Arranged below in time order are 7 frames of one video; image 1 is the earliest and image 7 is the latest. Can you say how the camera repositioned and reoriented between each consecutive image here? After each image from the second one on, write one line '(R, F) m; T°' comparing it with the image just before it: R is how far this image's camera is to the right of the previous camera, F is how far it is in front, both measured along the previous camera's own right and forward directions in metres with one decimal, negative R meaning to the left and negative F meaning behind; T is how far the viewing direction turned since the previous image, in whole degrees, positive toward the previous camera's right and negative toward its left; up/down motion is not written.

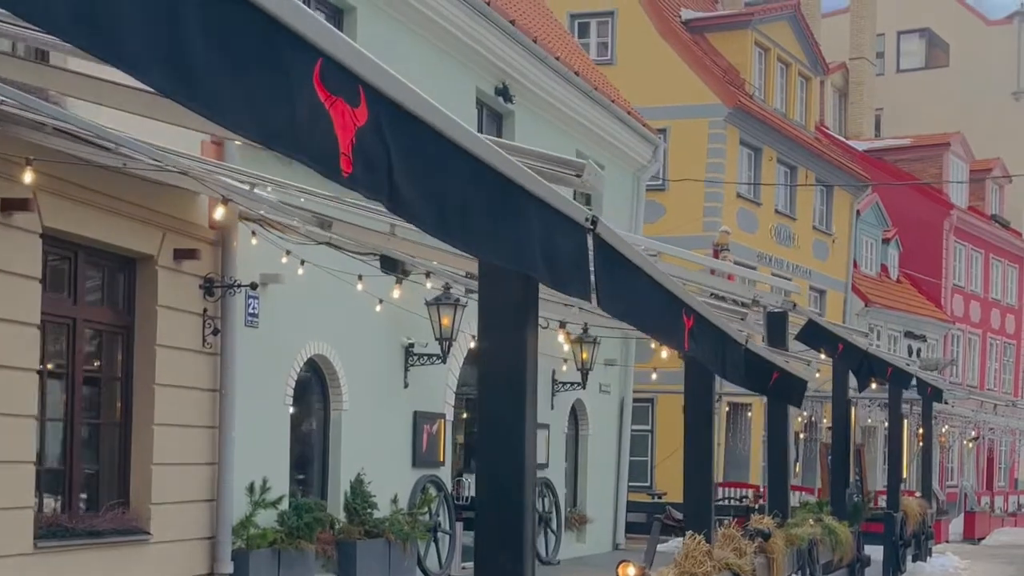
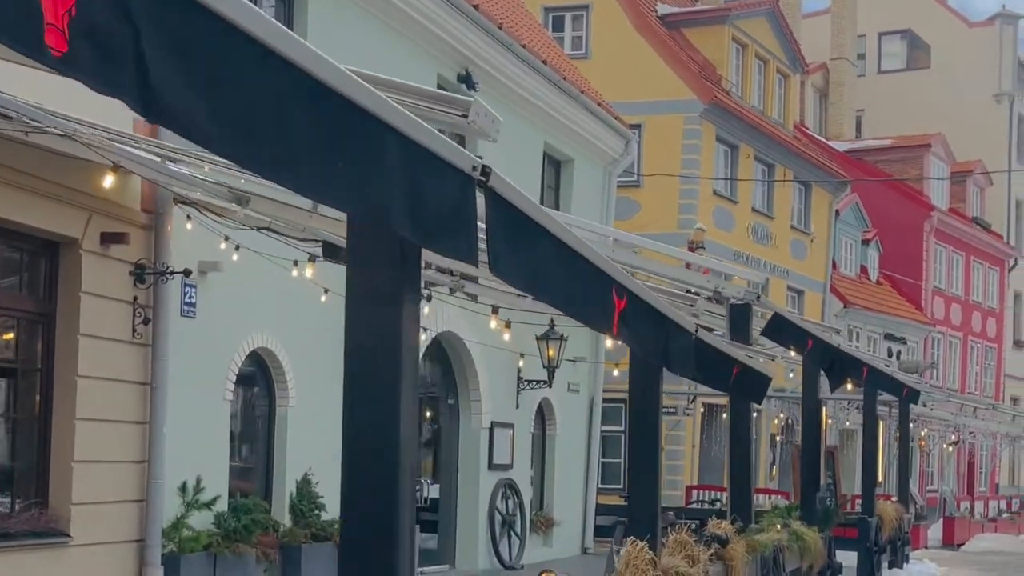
(+0.2, +0.6) m; +1°
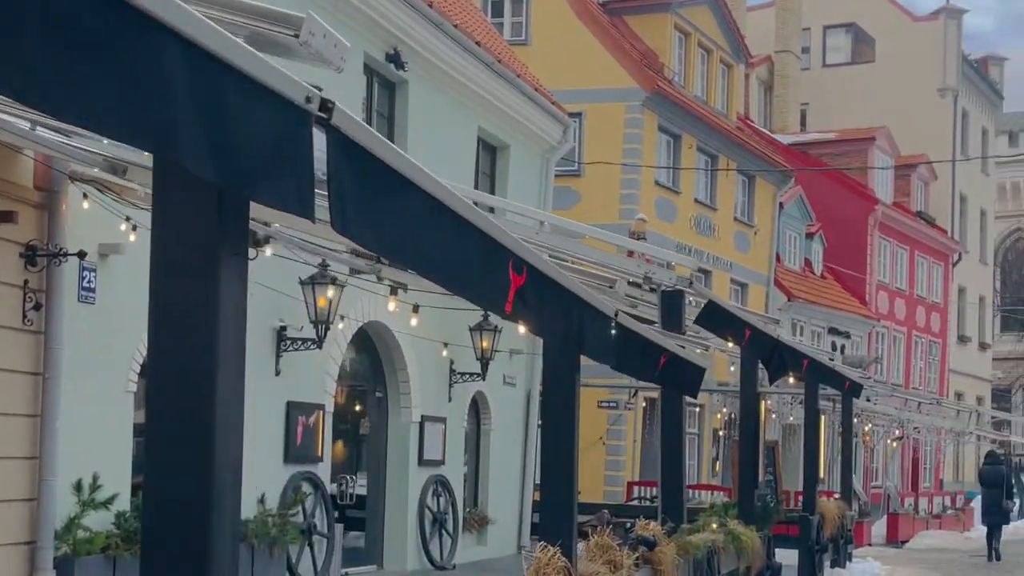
(+0.2, +0.6) m; +2°
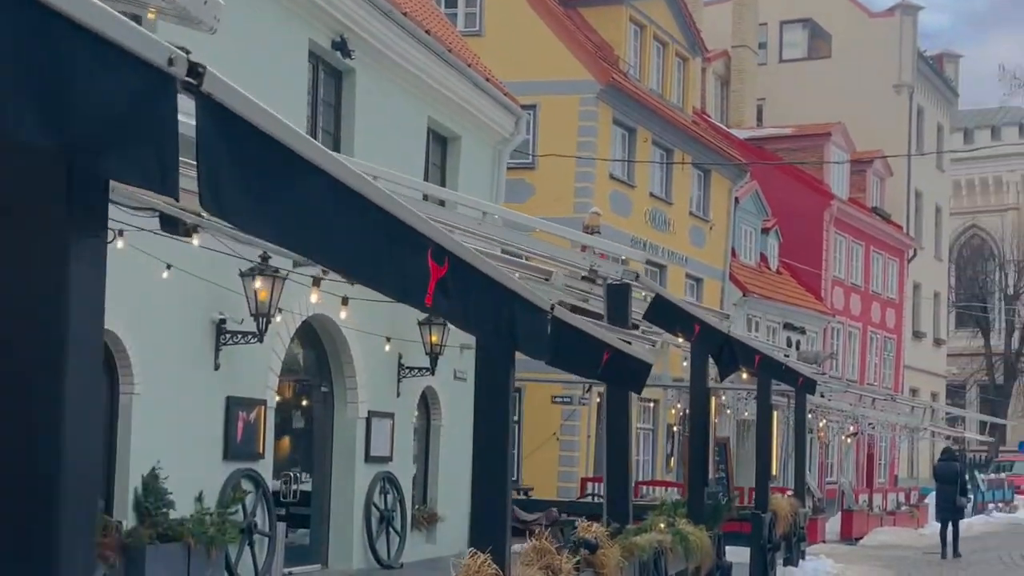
(+0.1, +0.3) m; +2°
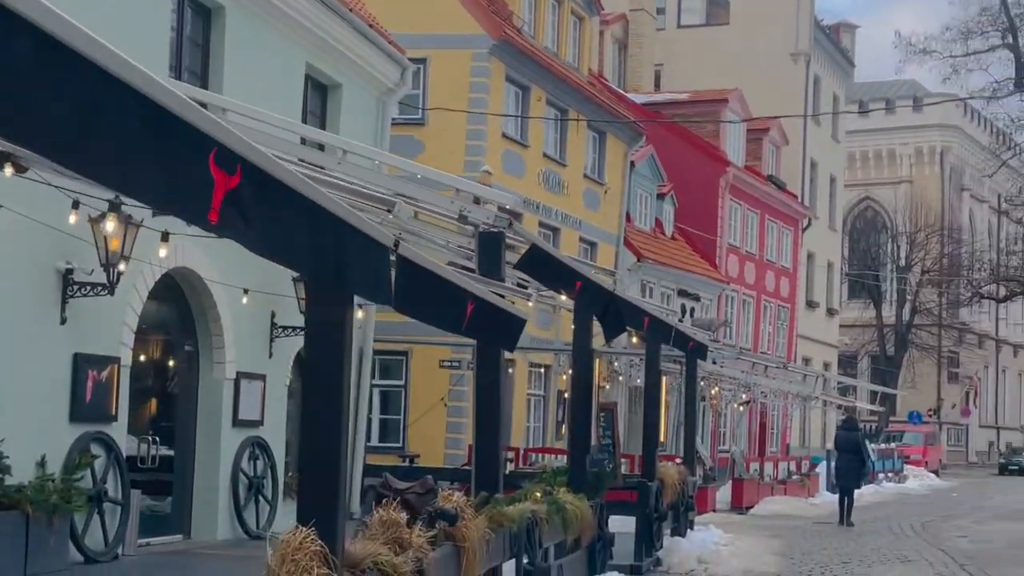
(+0.2, +0.8) m; +4°
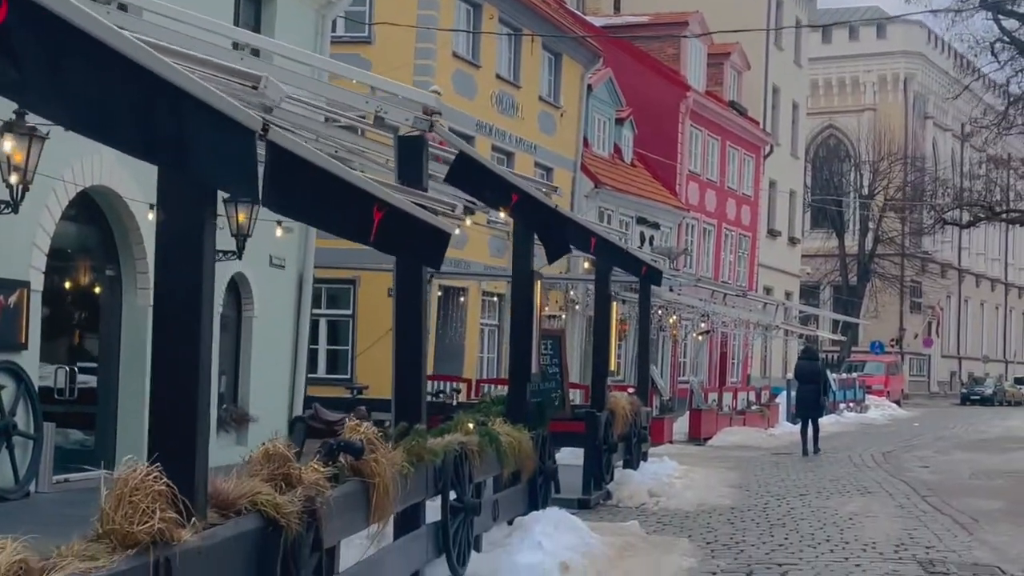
(+0.2, +0.7) m; +1°
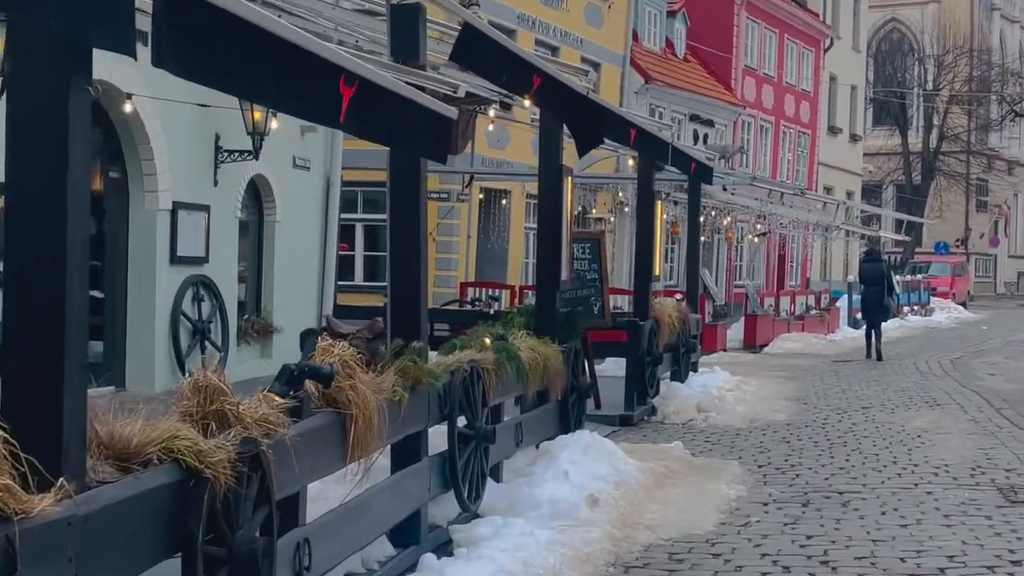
(+0.2, +1.0) m; -2°
